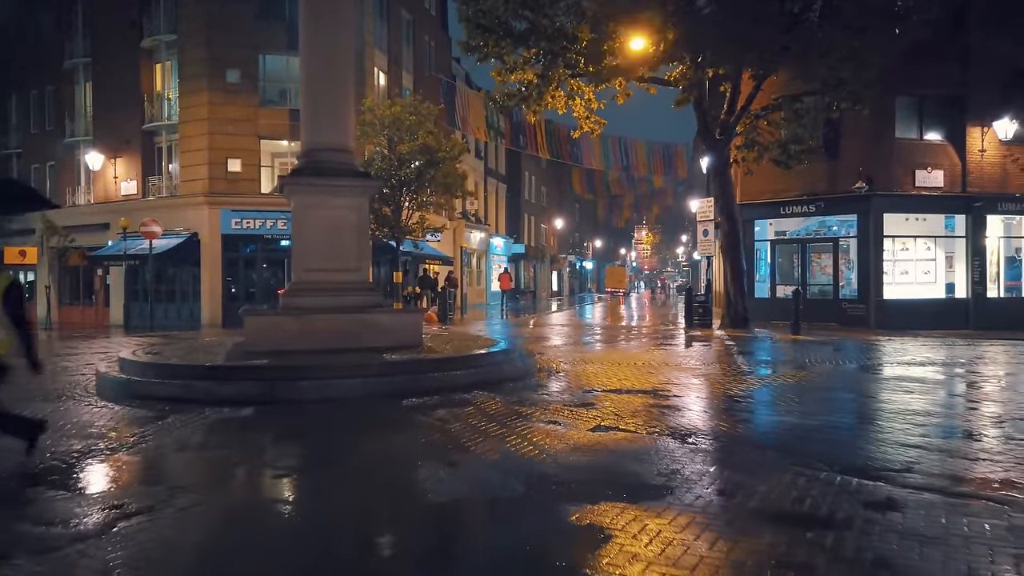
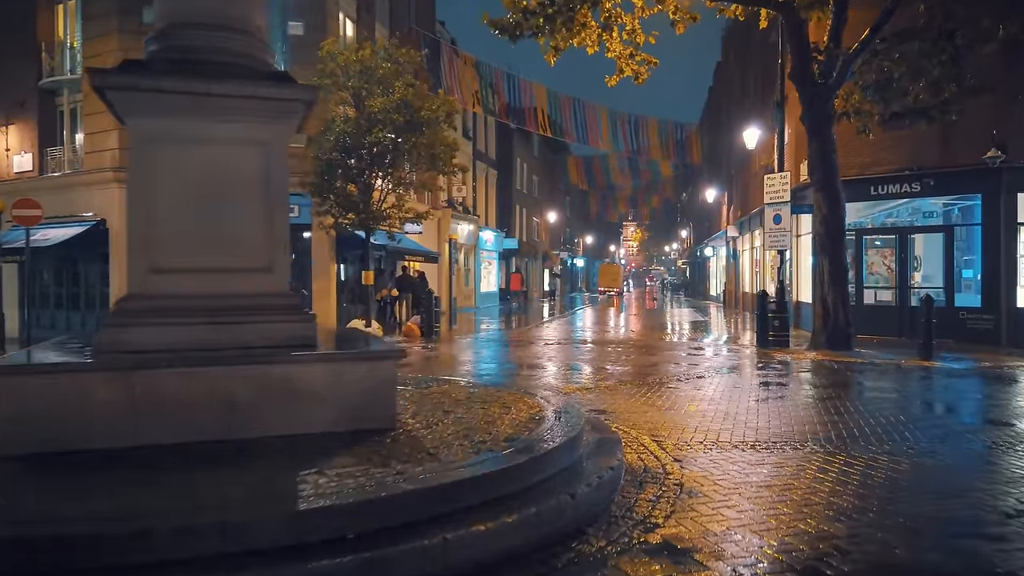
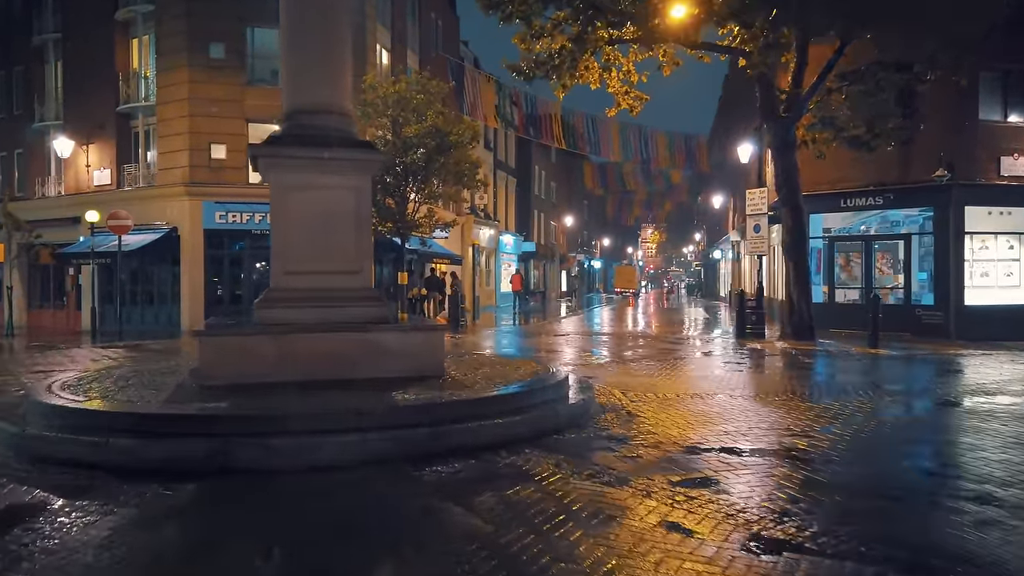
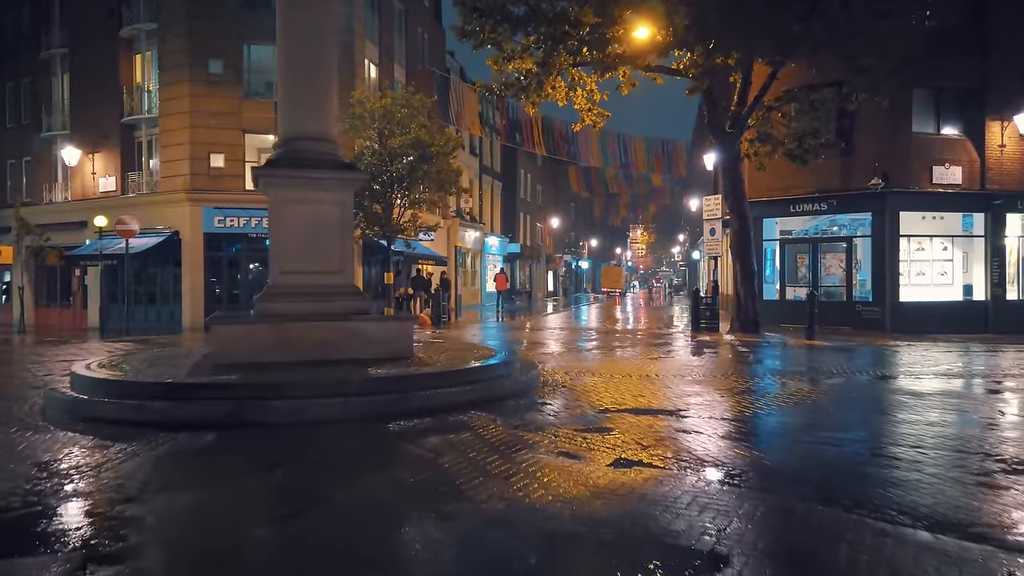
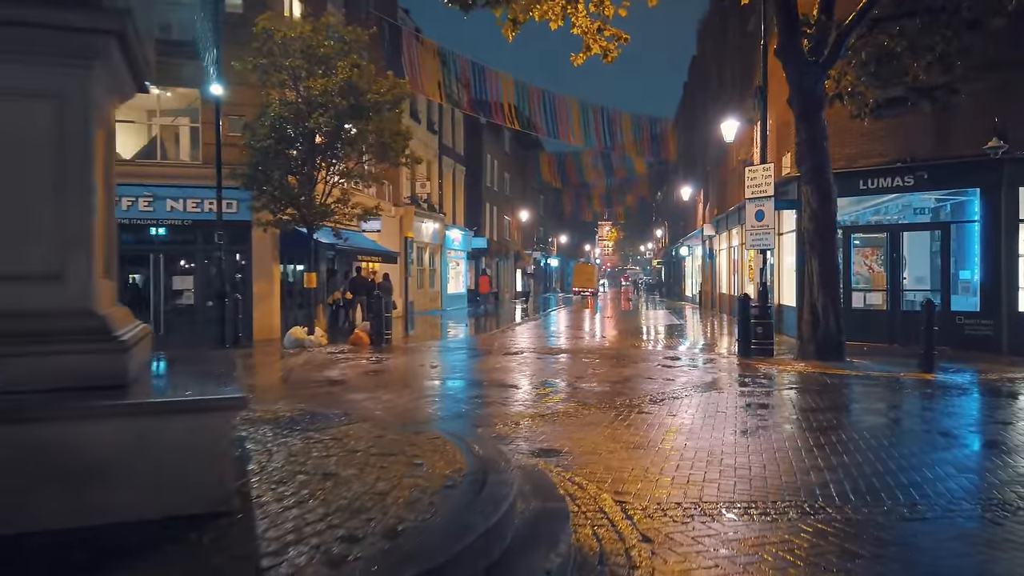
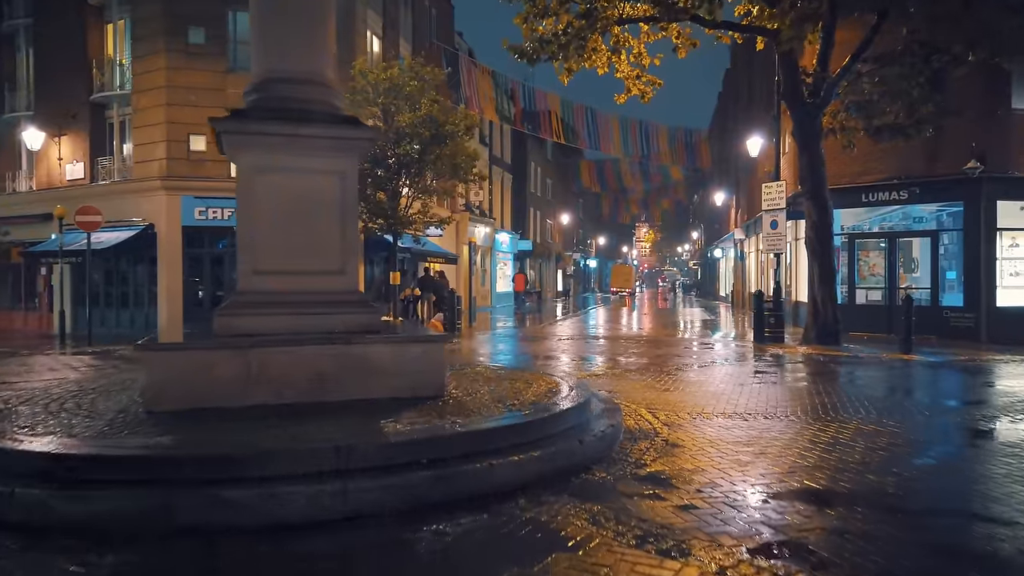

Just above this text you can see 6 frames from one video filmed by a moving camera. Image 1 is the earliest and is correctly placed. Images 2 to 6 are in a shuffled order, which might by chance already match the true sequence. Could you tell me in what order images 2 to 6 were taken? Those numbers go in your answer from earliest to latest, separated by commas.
4, 3, 6, 2, 5
